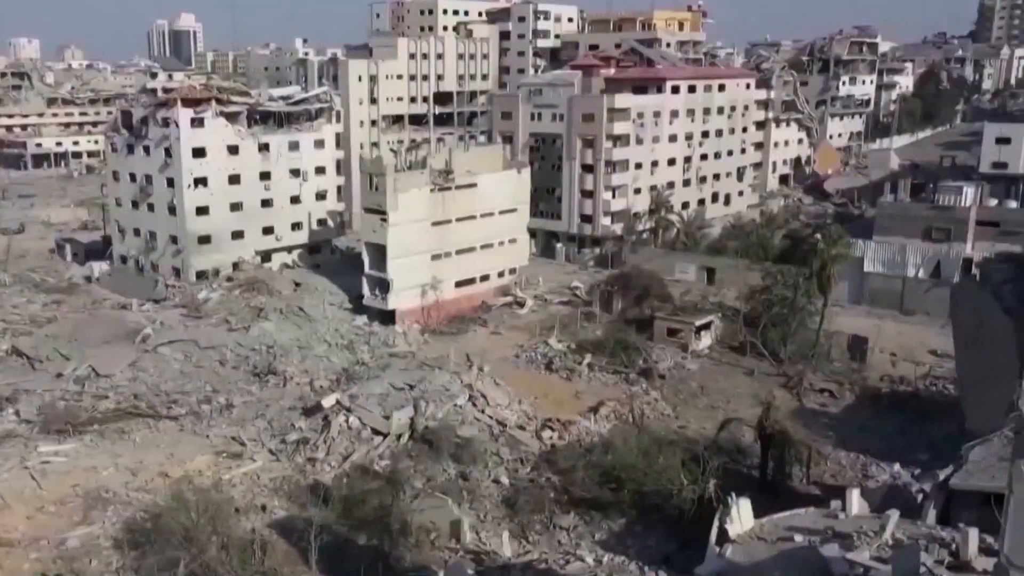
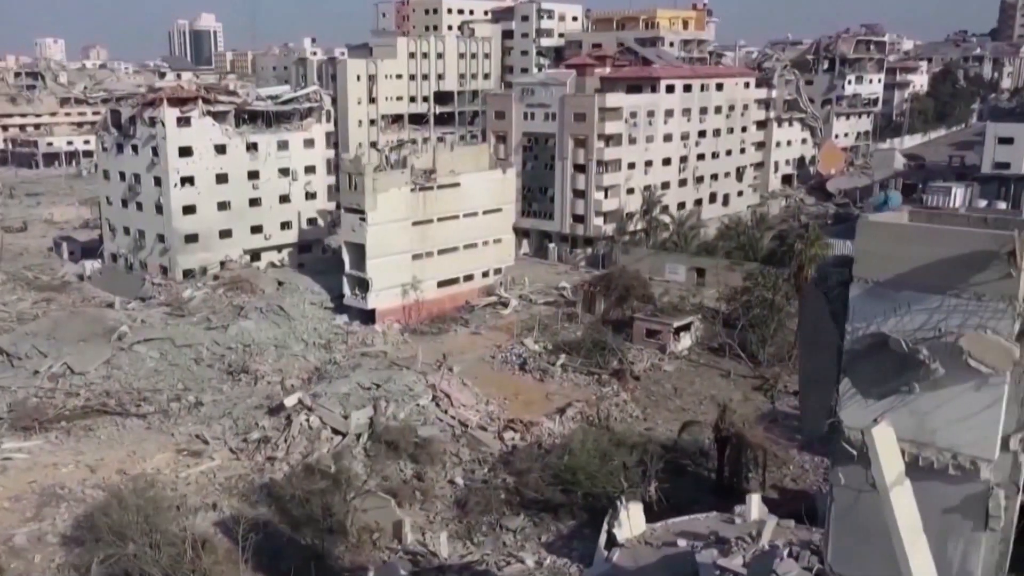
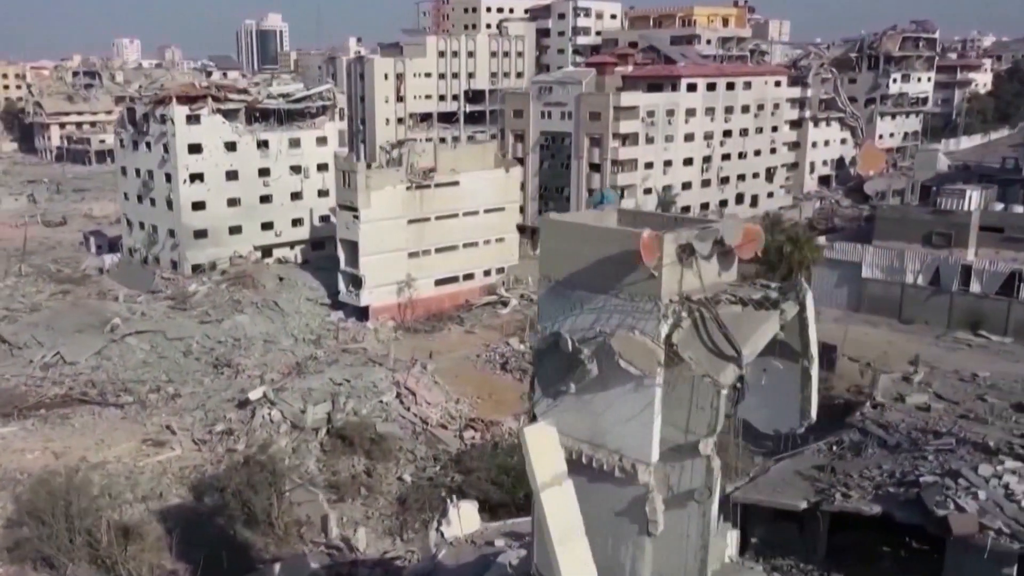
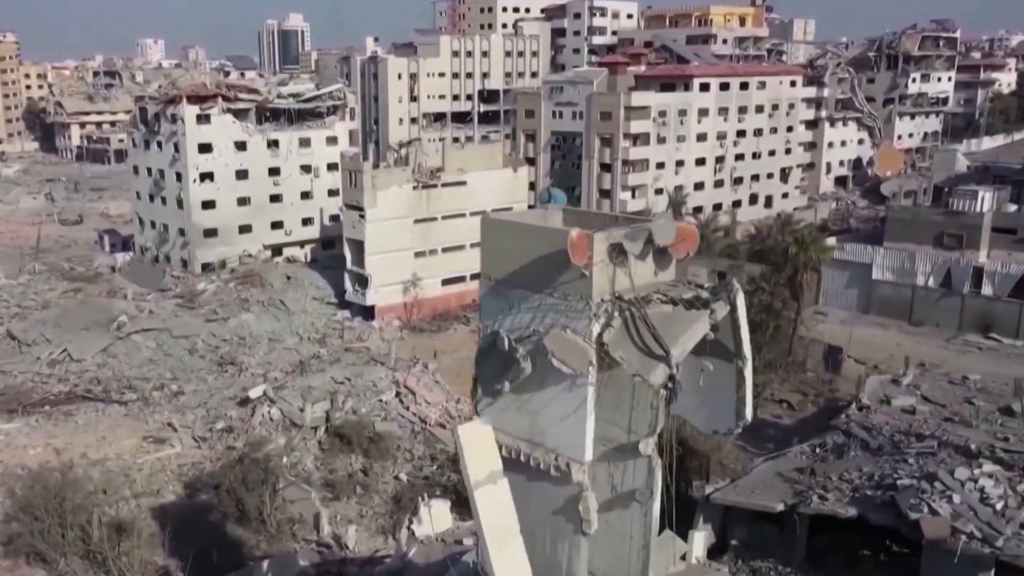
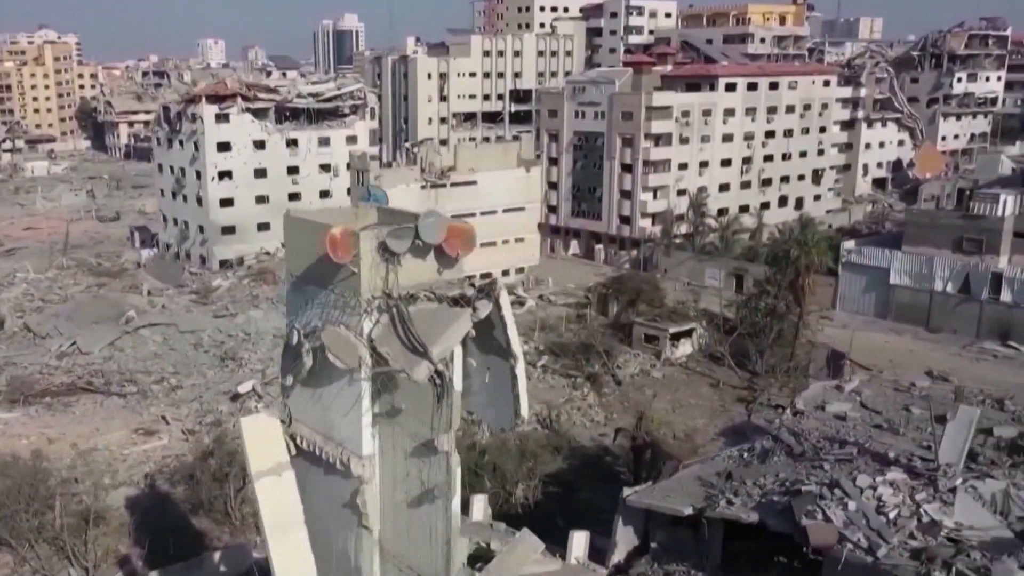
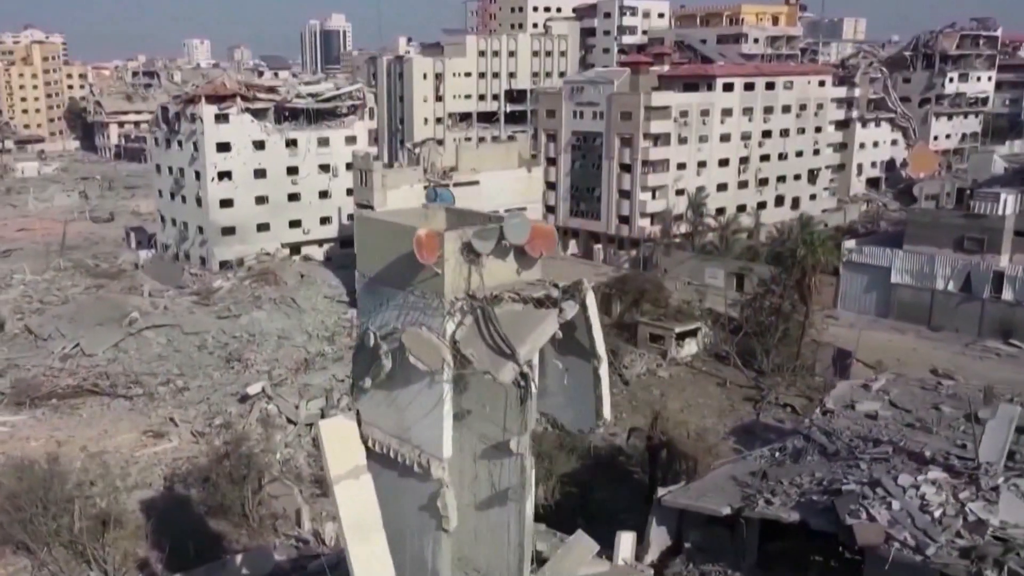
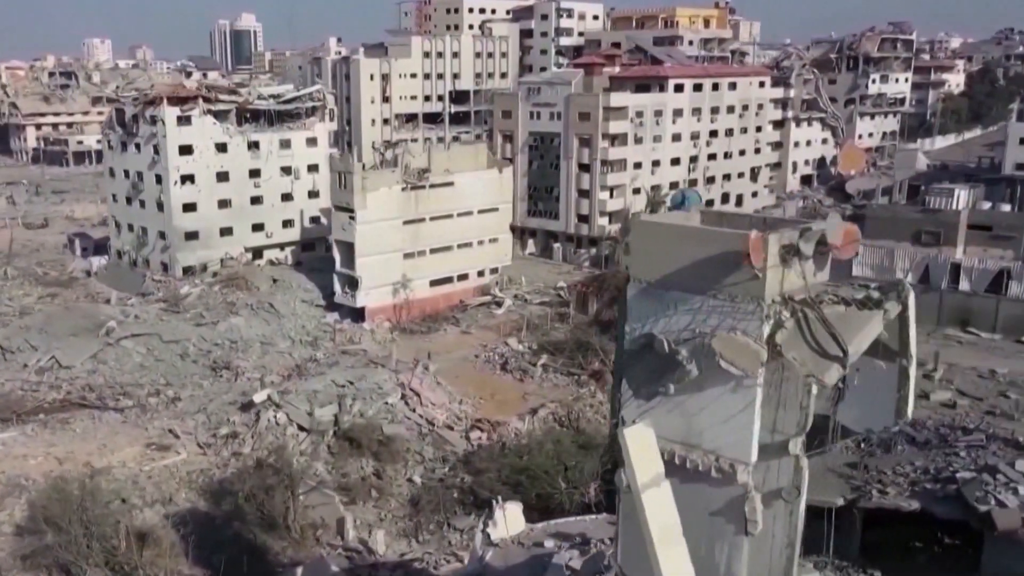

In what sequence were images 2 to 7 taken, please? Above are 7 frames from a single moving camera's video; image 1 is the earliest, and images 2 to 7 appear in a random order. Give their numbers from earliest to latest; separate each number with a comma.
2, 7, 3, 4, 6, 5
